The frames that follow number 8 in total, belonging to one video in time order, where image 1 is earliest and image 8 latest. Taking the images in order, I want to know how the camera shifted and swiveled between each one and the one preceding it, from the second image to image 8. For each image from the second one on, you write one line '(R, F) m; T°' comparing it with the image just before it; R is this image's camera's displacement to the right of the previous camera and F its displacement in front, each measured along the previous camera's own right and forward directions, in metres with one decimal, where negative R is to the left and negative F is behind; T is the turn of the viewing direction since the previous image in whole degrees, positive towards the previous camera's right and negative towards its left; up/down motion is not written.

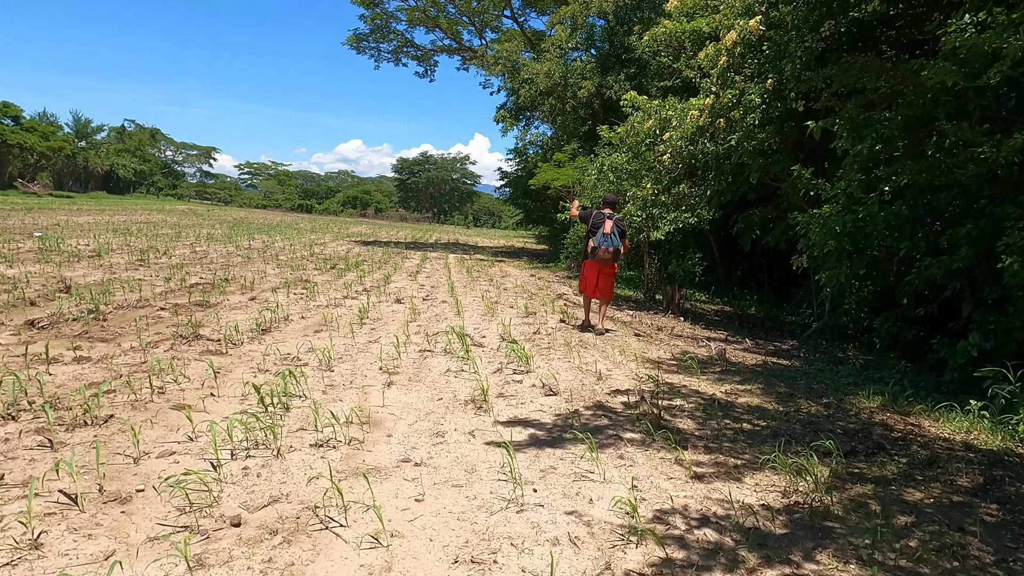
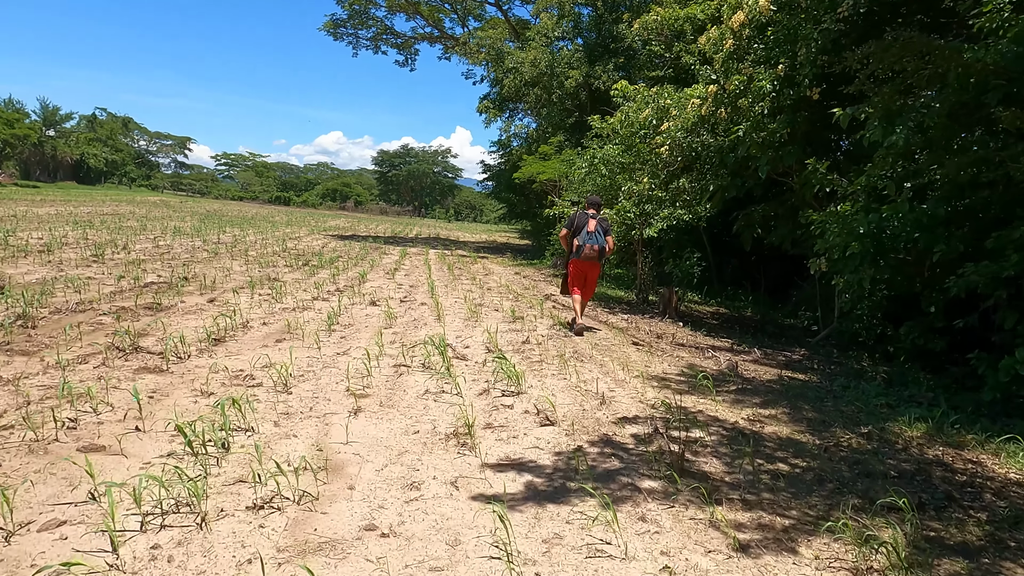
(-0.1, +0.7) m; +2°
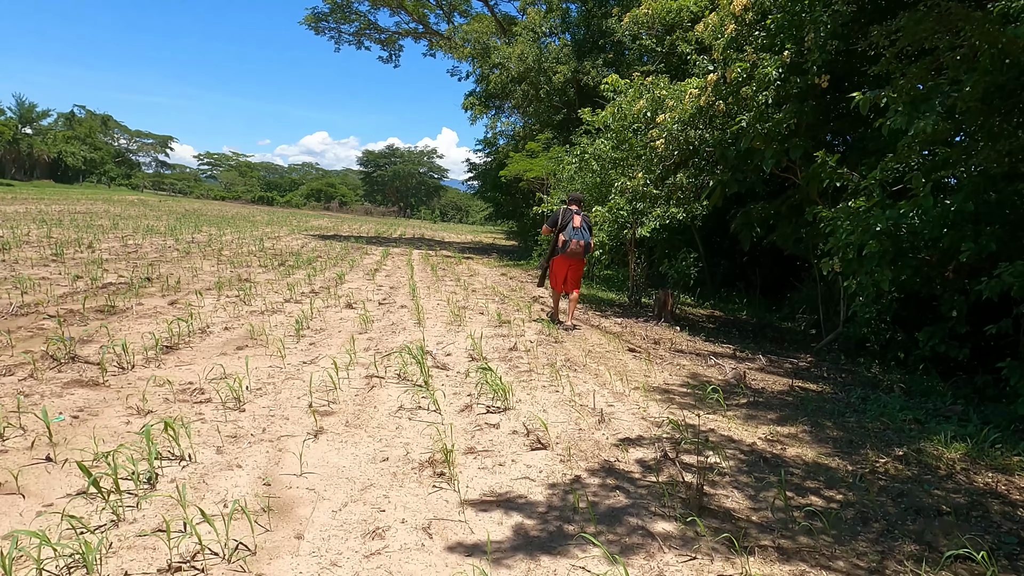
(0.0, +0.5) m; +1°
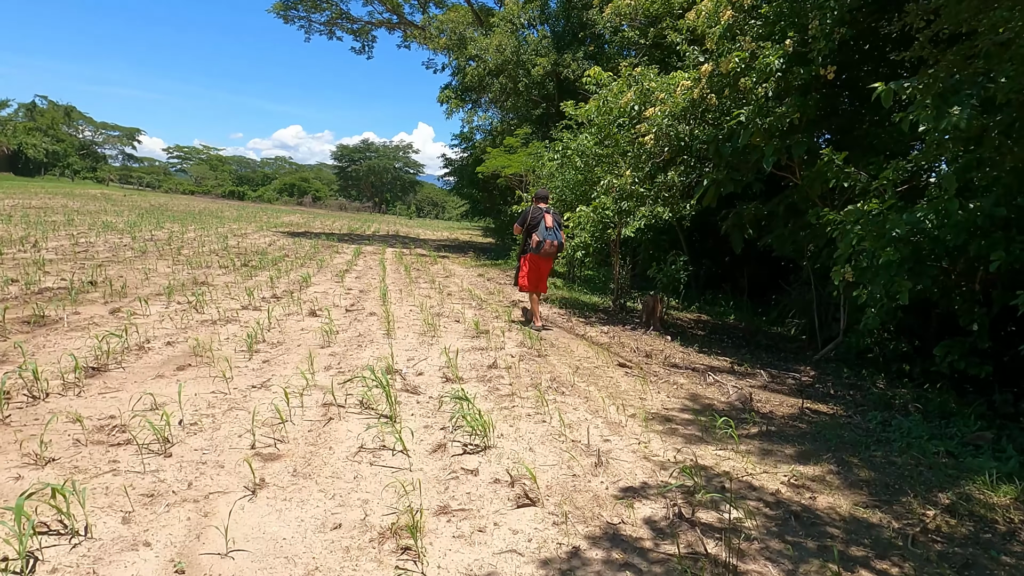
(0.0, +0.6) m; +2°
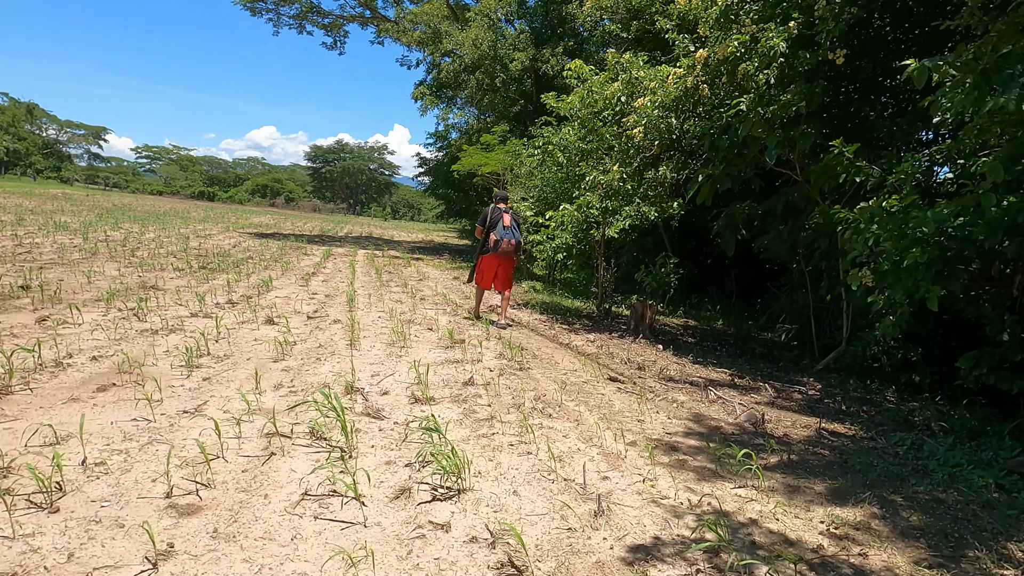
(0.0, +0.6) m; +2°
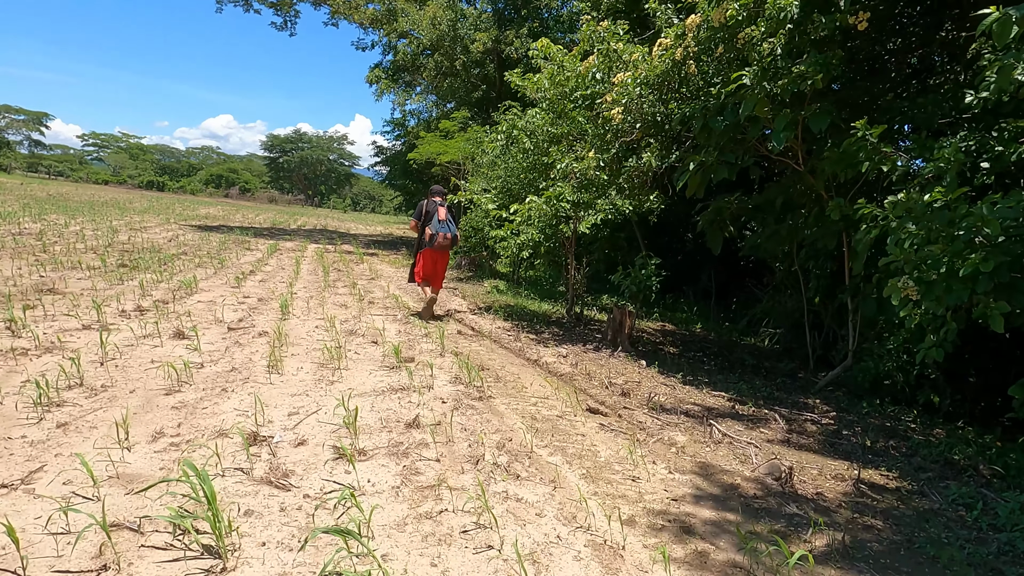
(0.0, +0.9) m; +3°
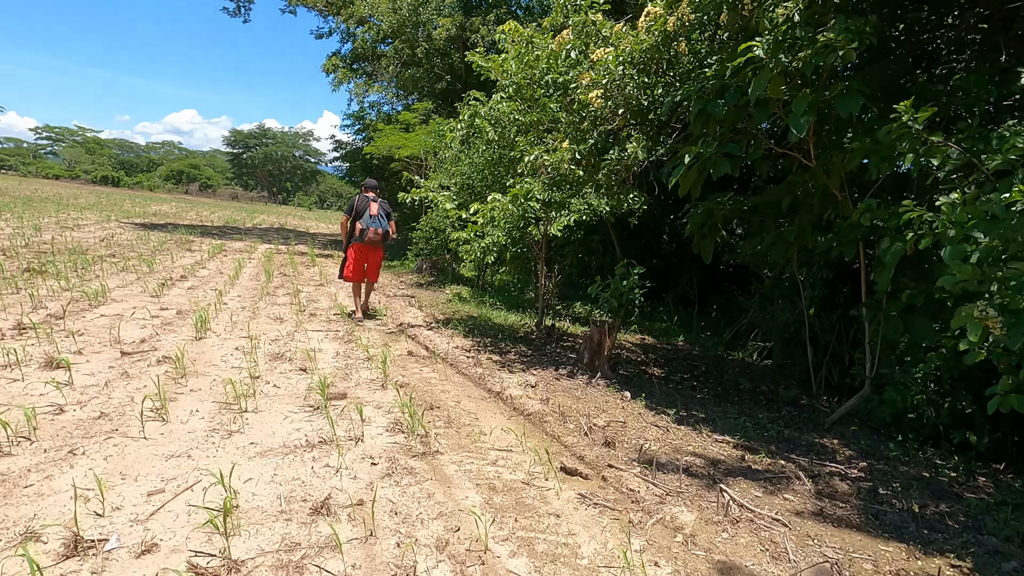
(+0.1, +0.9) m; +3°
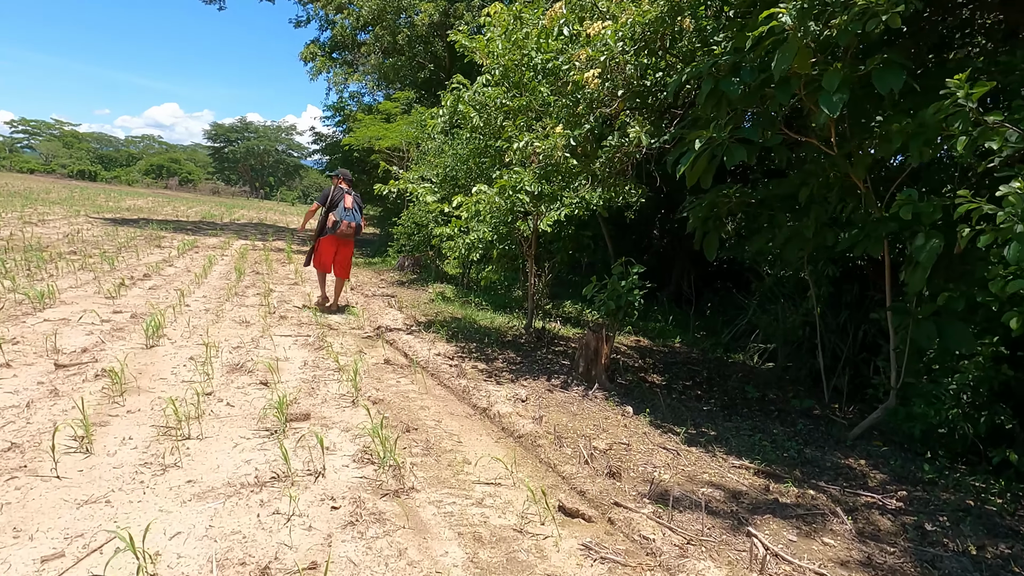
(0.0, +0.5) m; +1°
